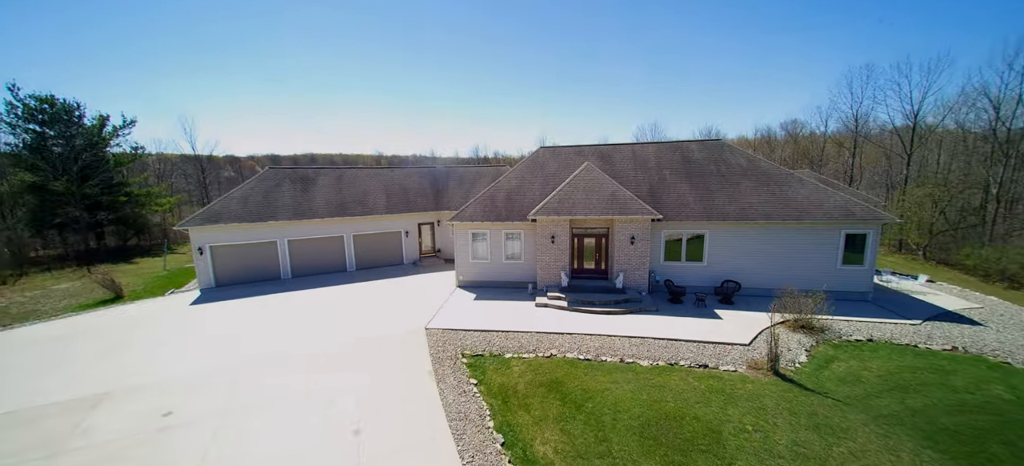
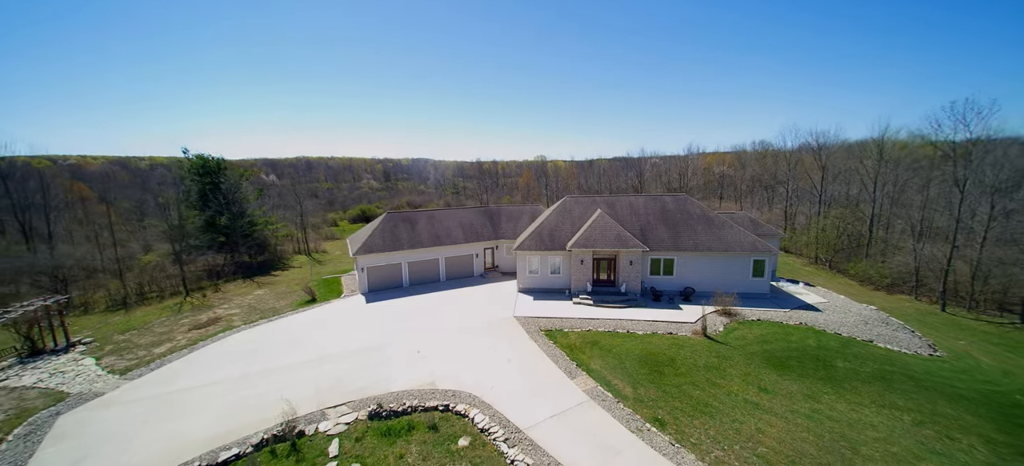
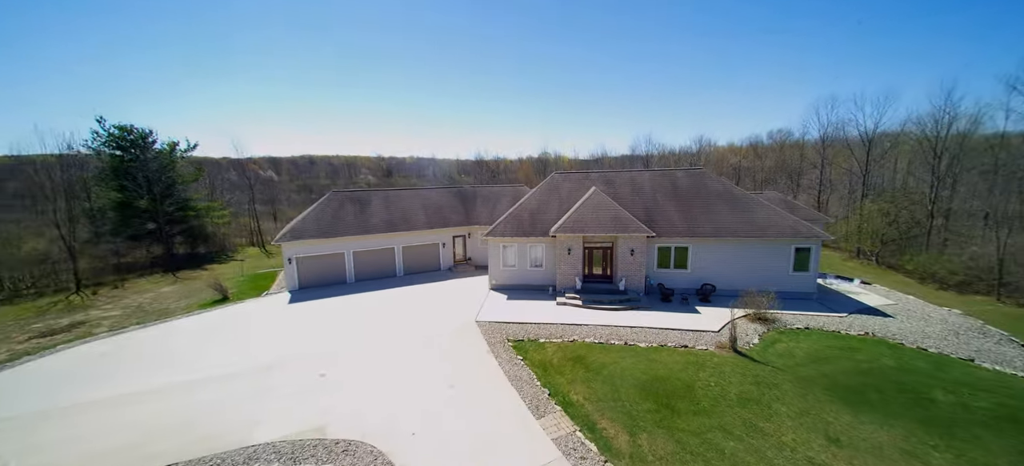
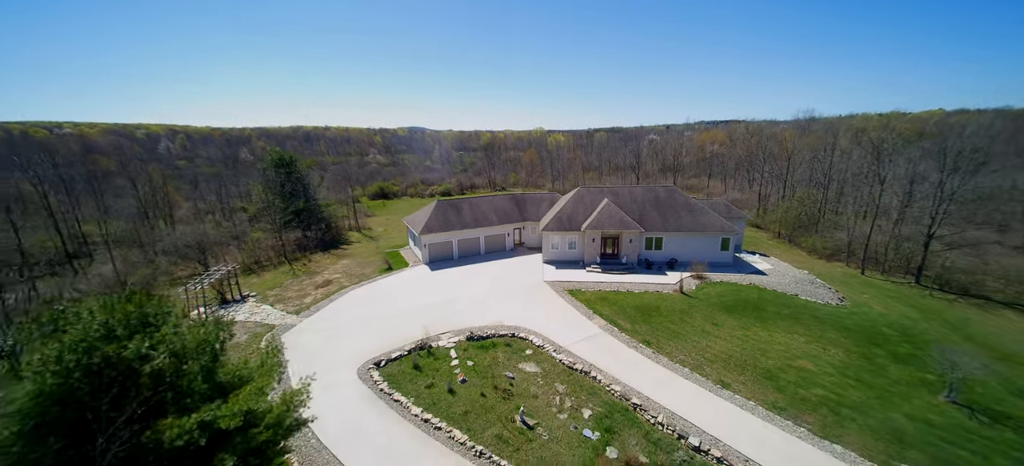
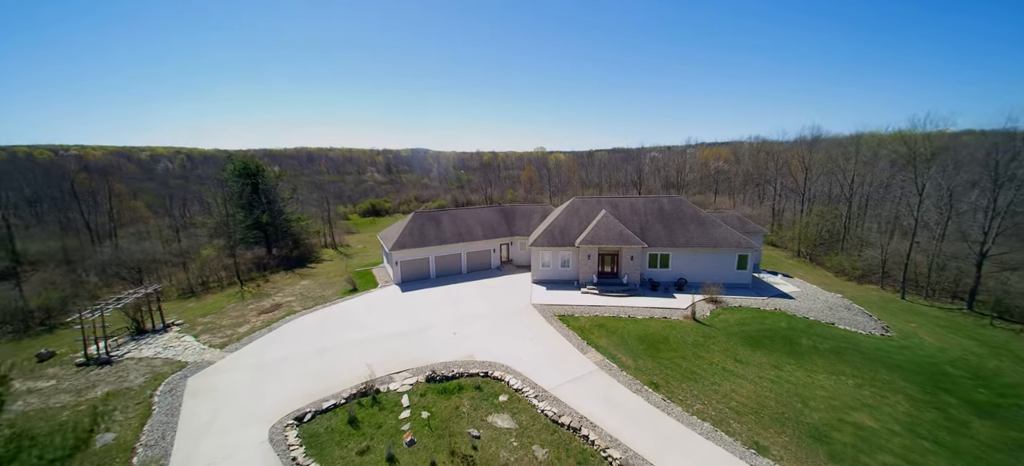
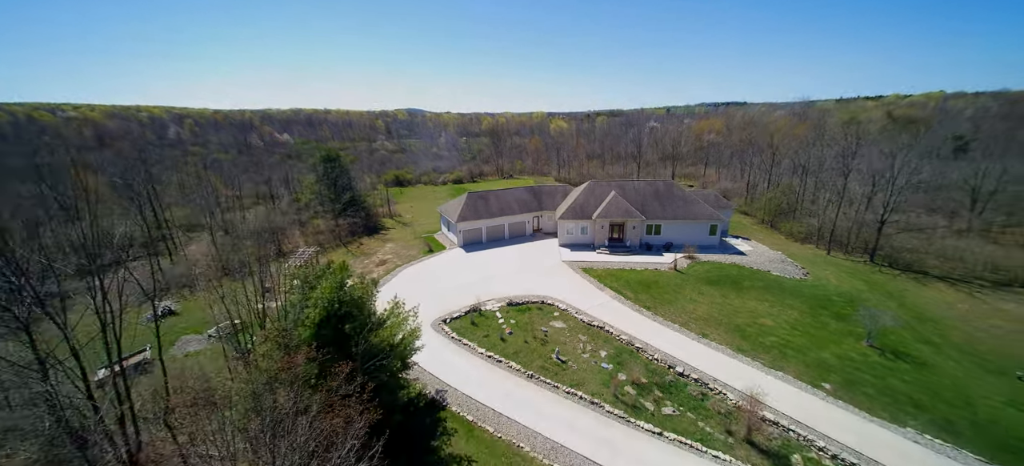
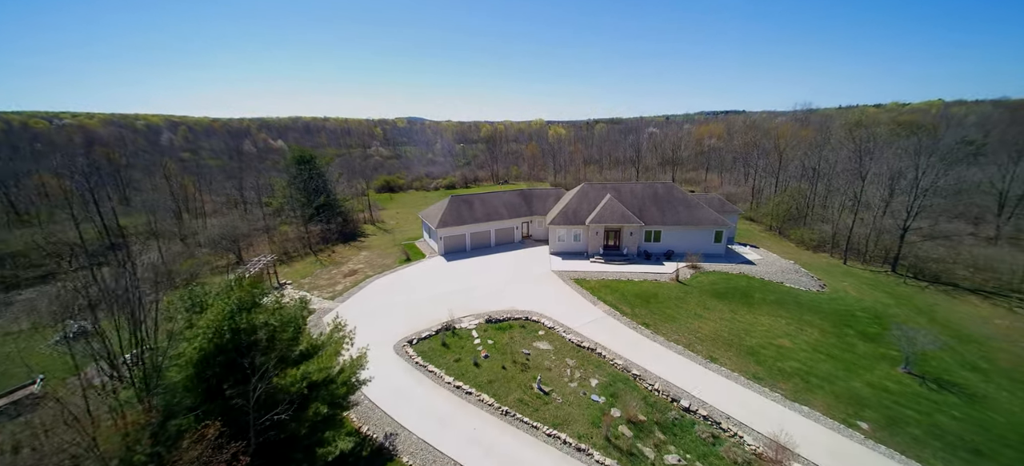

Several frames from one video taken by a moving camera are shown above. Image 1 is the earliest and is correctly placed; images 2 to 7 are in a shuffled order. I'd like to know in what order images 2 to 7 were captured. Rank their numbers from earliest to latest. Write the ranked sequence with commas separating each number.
3, 2, 5, 4, 7, 6
